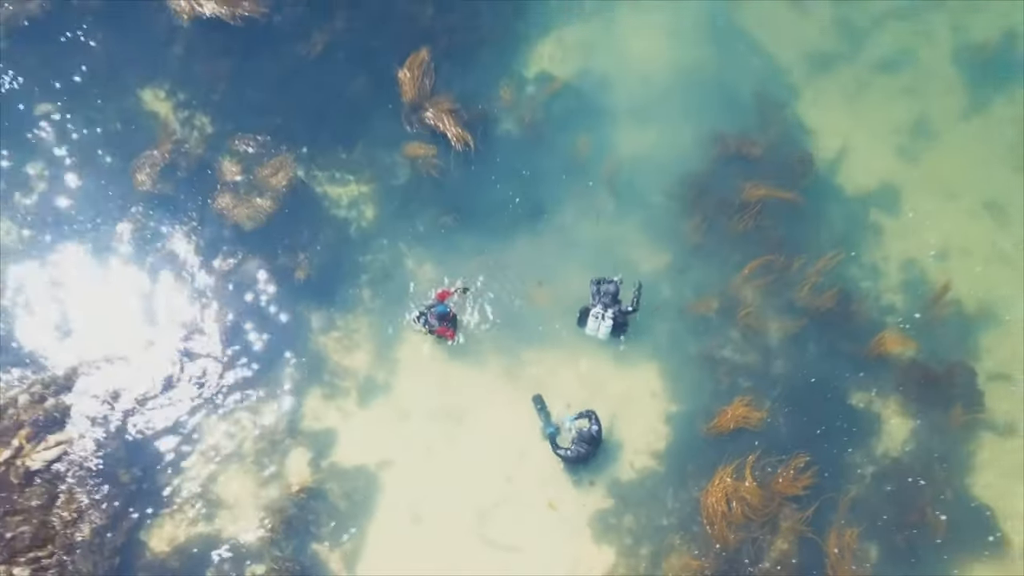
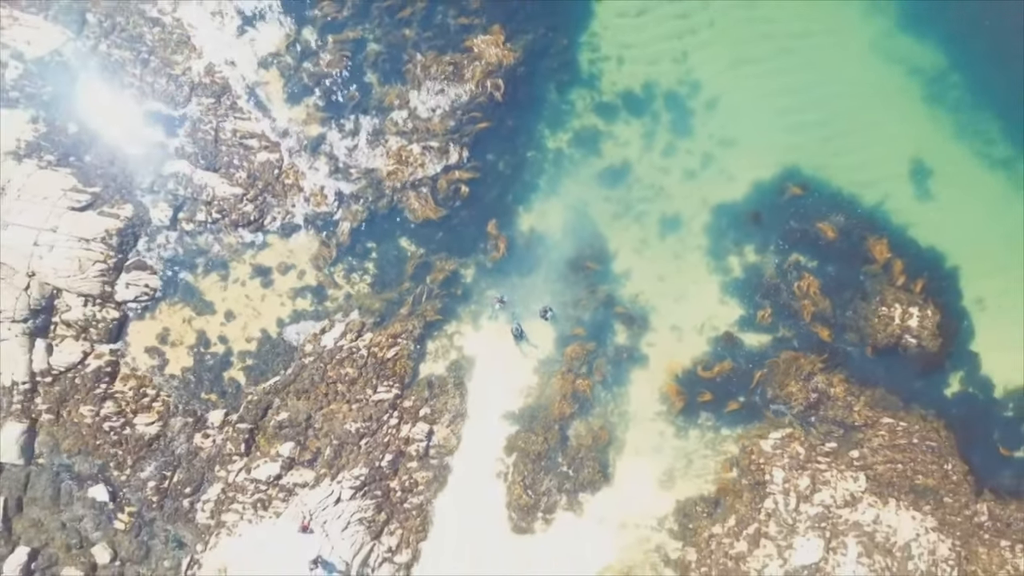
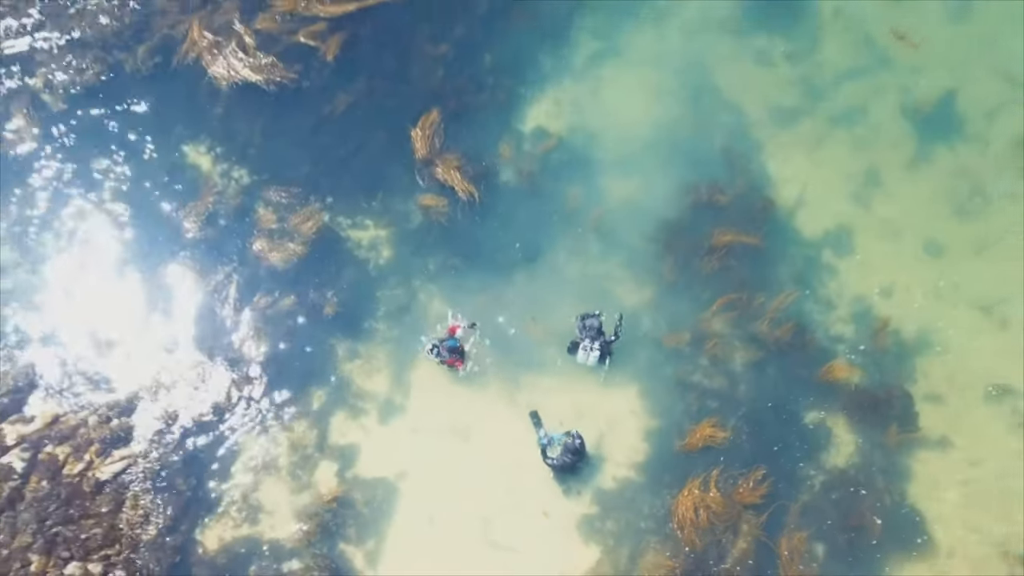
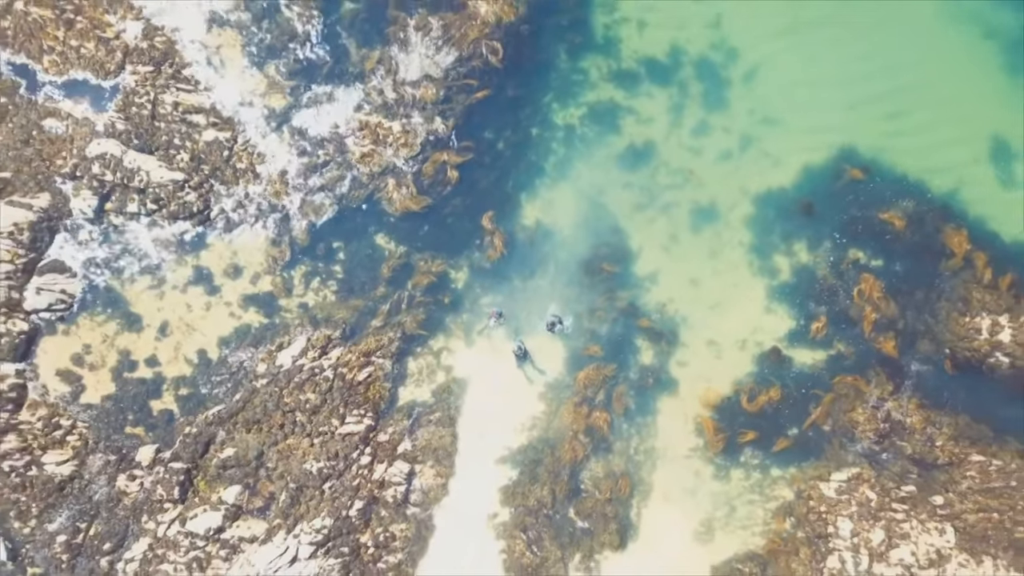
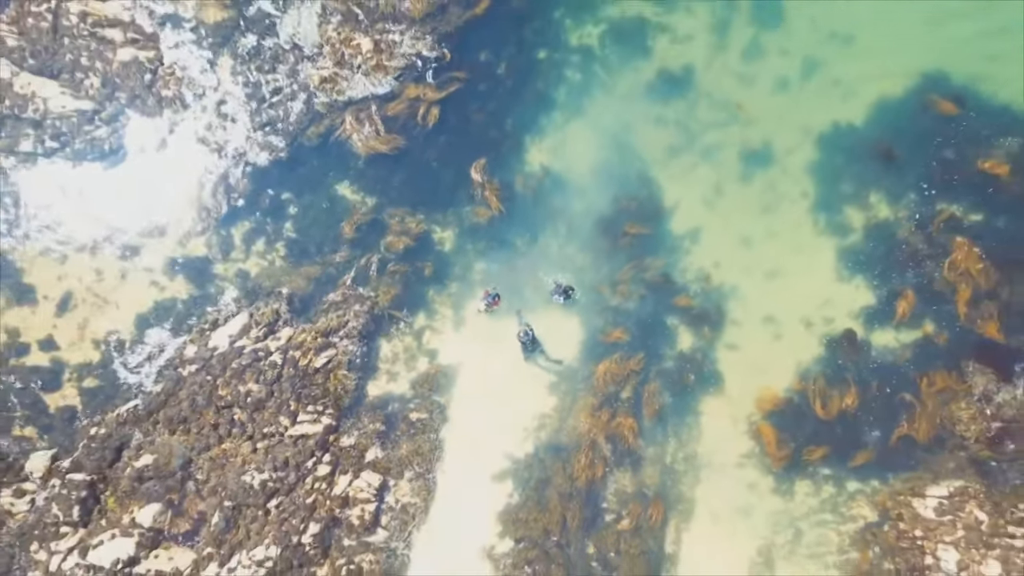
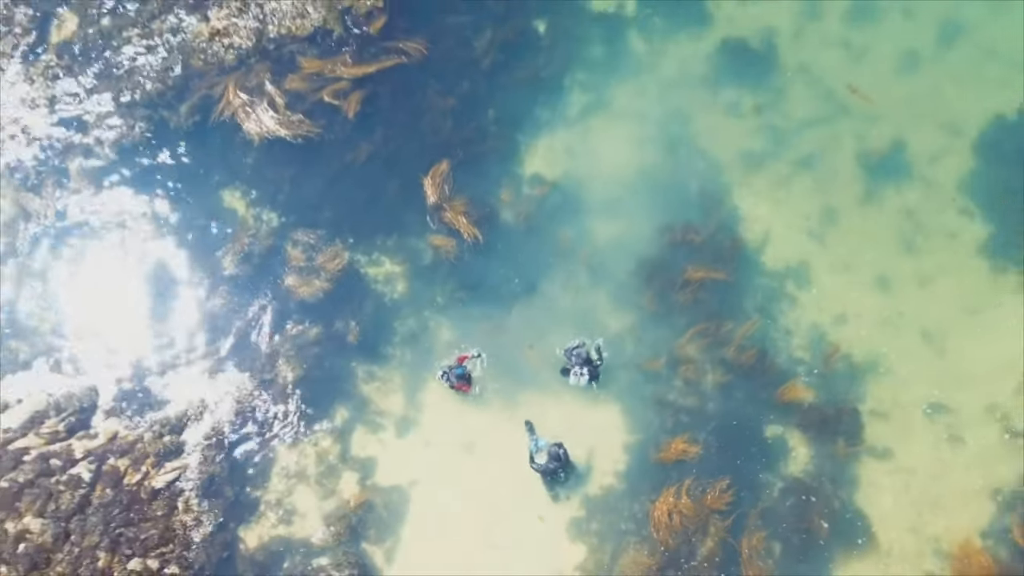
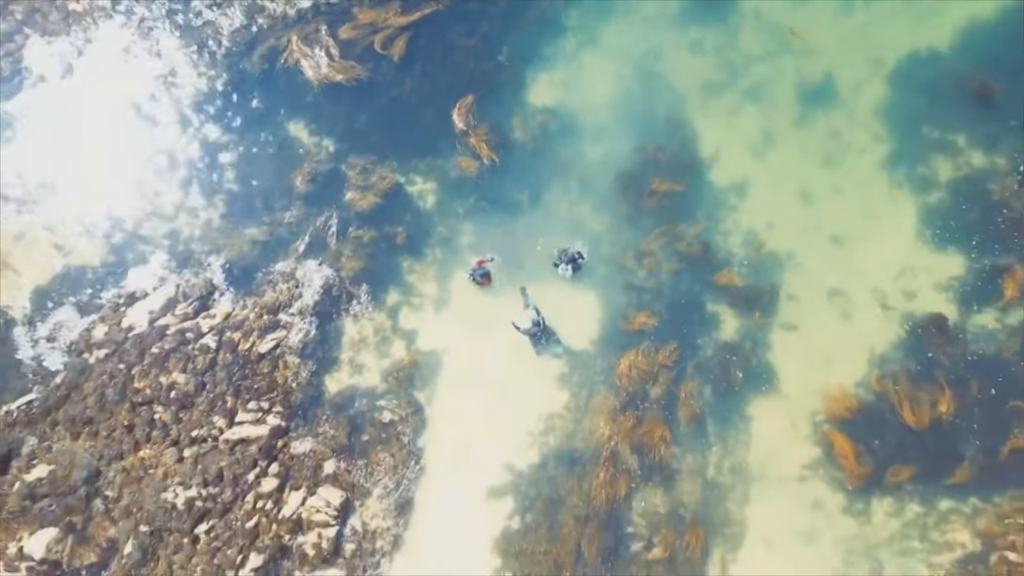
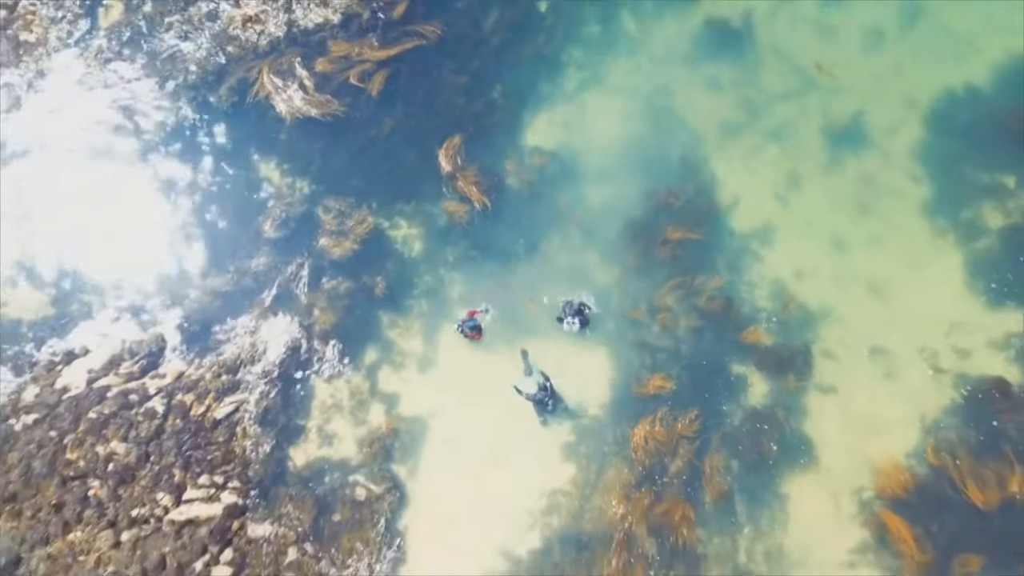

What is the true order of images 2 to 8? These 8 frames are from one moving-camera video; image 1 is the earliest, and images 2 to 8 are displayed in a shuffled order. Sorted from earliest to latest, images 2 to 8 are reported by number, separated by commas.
3, 6, 8, 7, 5, 4, 2
